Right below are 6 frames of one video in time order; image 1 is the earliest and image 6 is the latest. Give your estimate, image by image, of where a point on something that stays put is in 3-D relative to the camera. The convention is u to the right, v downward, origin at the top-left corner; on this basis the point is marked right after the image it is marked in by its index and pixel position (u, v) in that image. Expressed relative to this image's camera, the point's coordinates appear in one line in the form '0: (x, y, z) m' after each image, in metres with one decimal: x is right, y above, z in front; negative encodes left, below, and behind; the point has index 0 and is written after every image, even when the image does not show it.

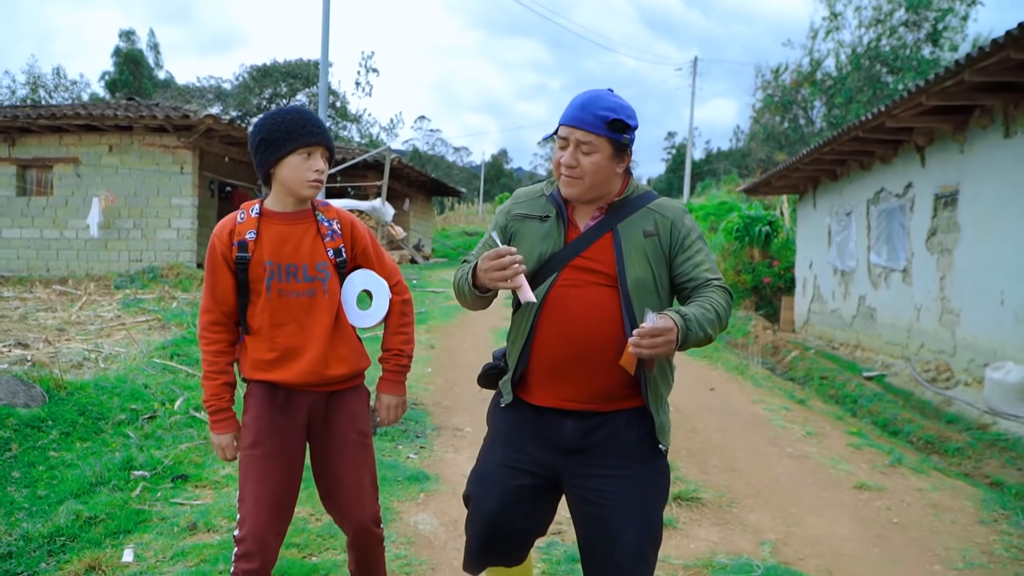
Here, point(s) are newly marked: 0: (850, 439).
0: (+2.6, -1.2, +5.4) m
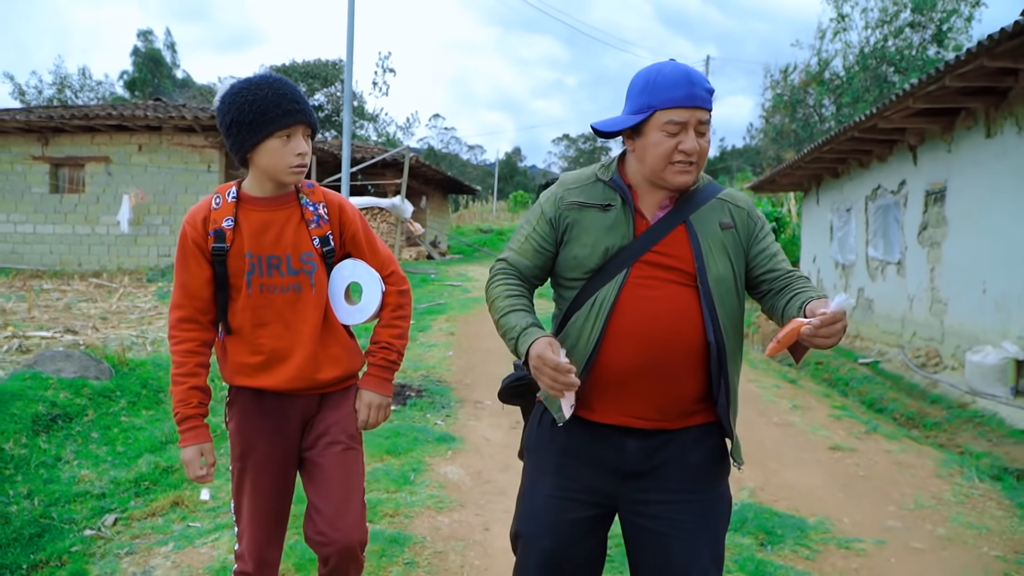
0: (+2.8, -1.1, +6.0) m
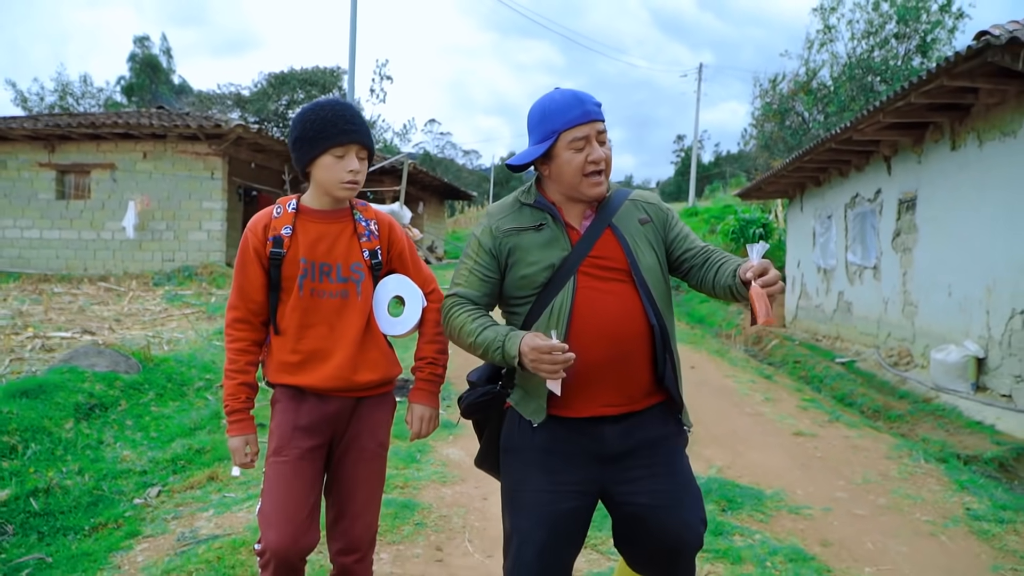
0: (+2.7, -1.1, +6.5) m
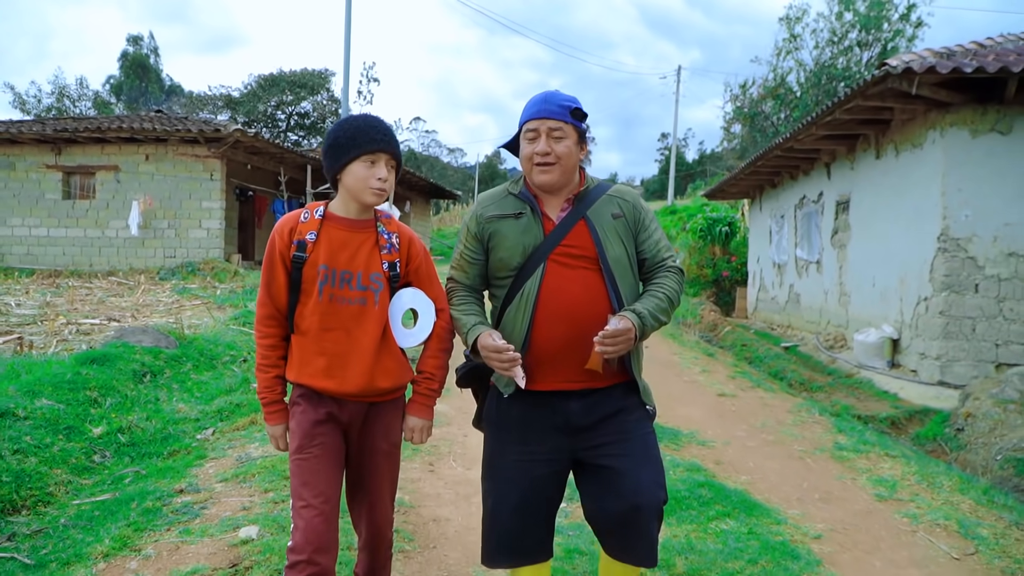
0: (+2.5, -1.0, +7.8) m
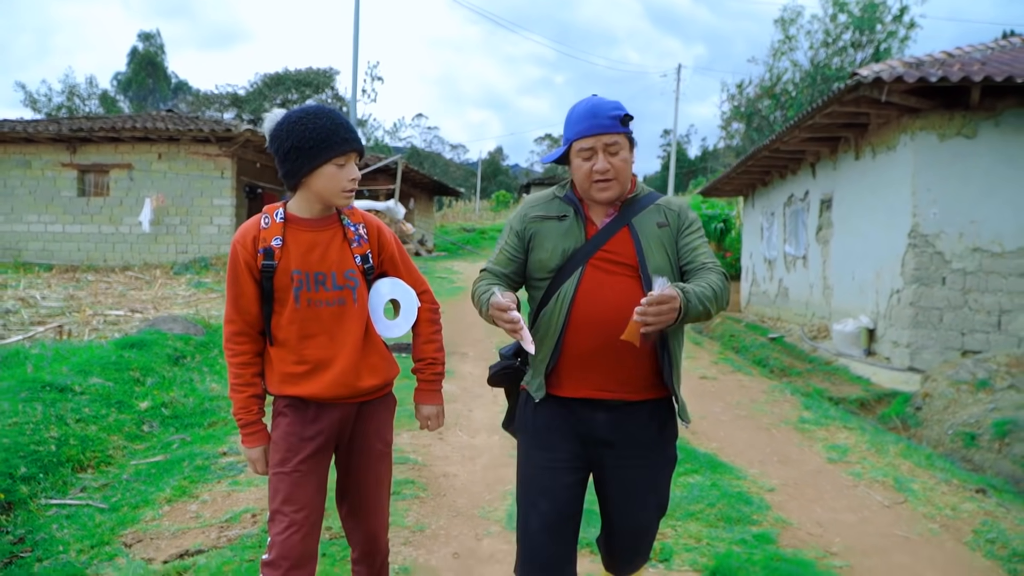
0: (+2.5, -0.9, +8.4) m
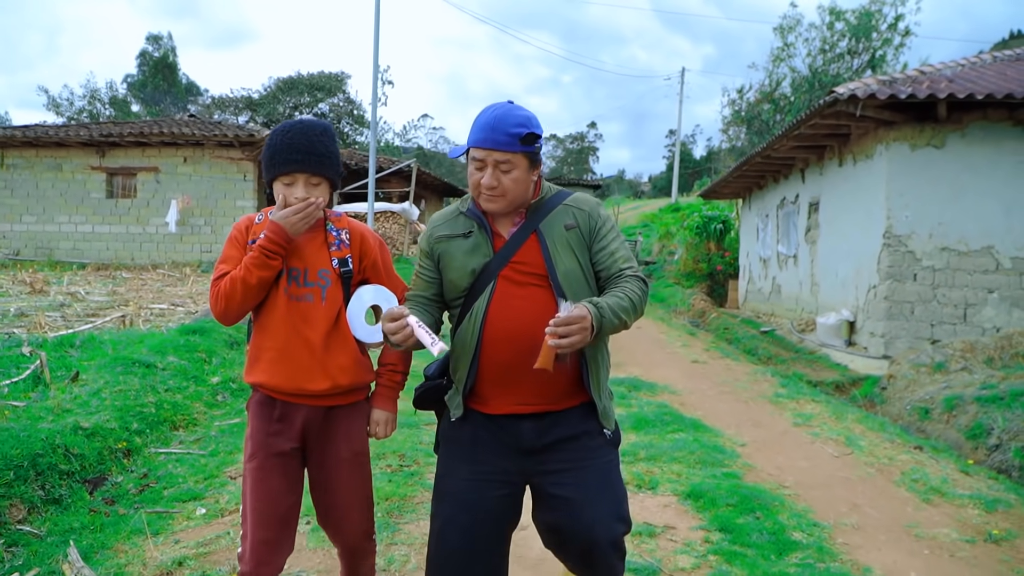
0: (+2.7, -0.8, +9.3) m
